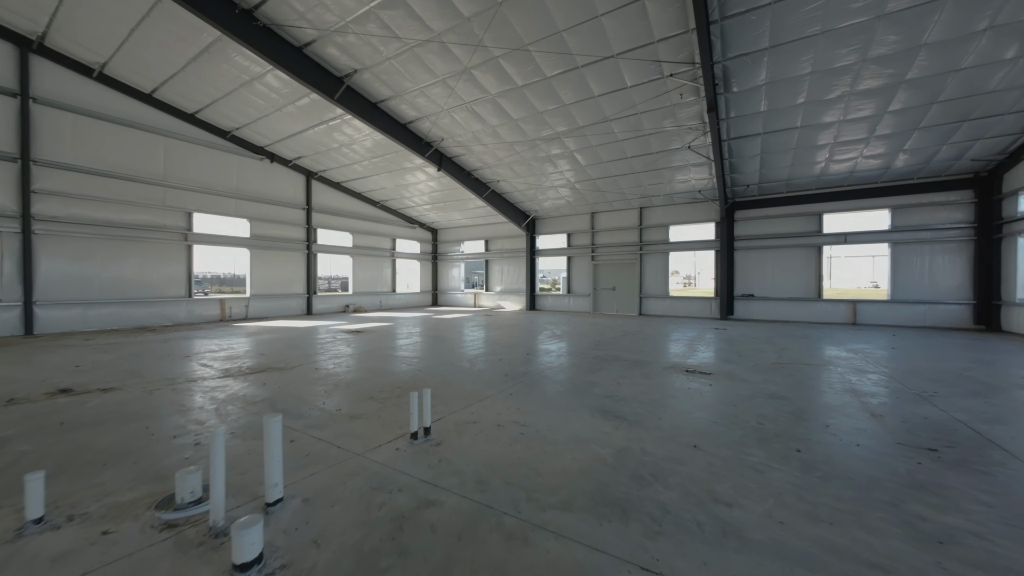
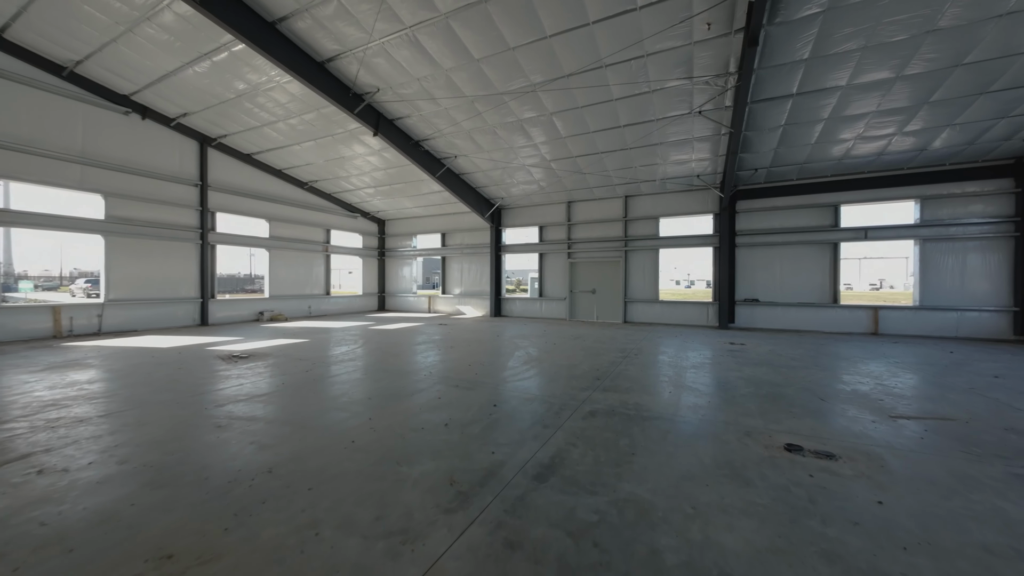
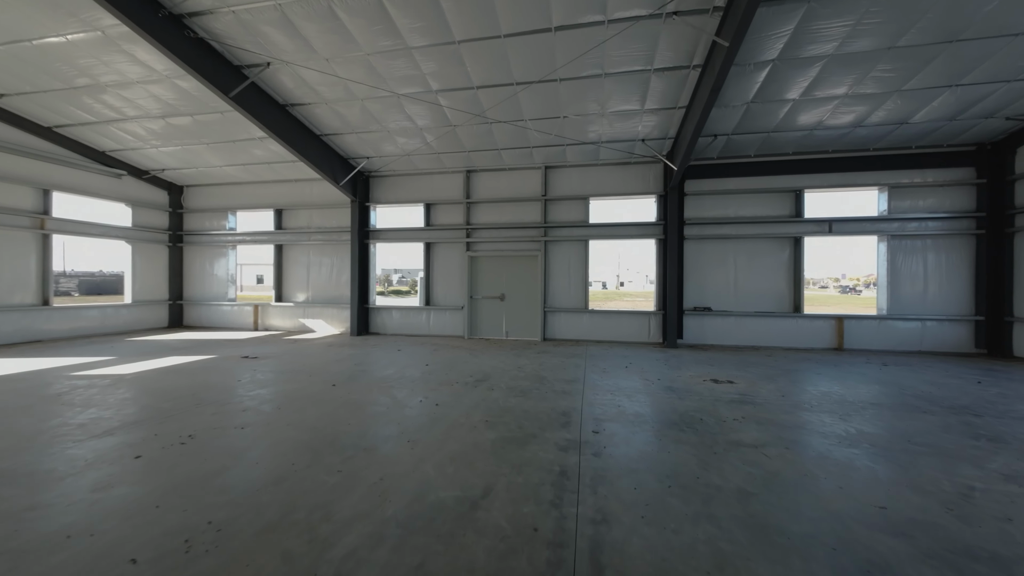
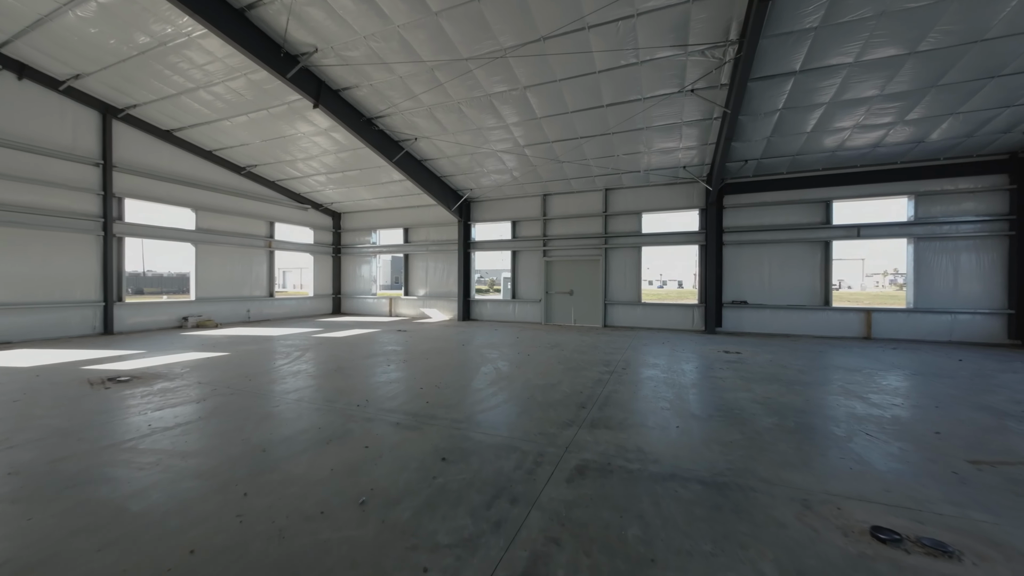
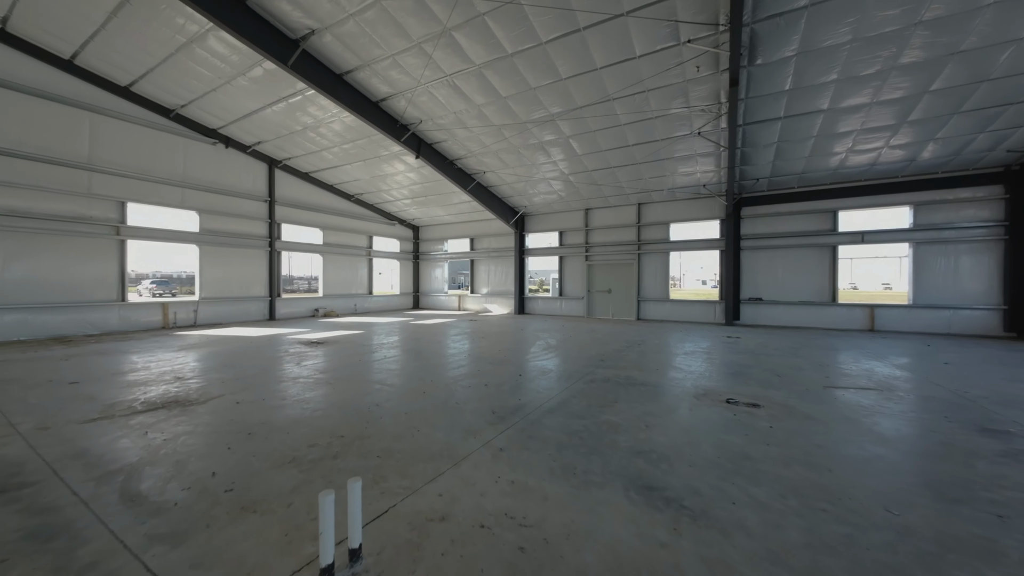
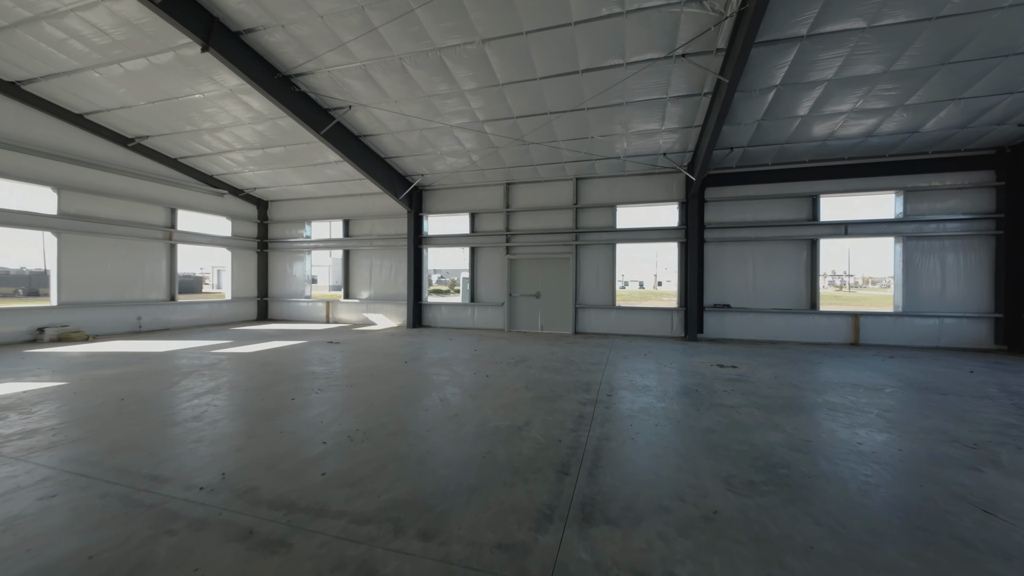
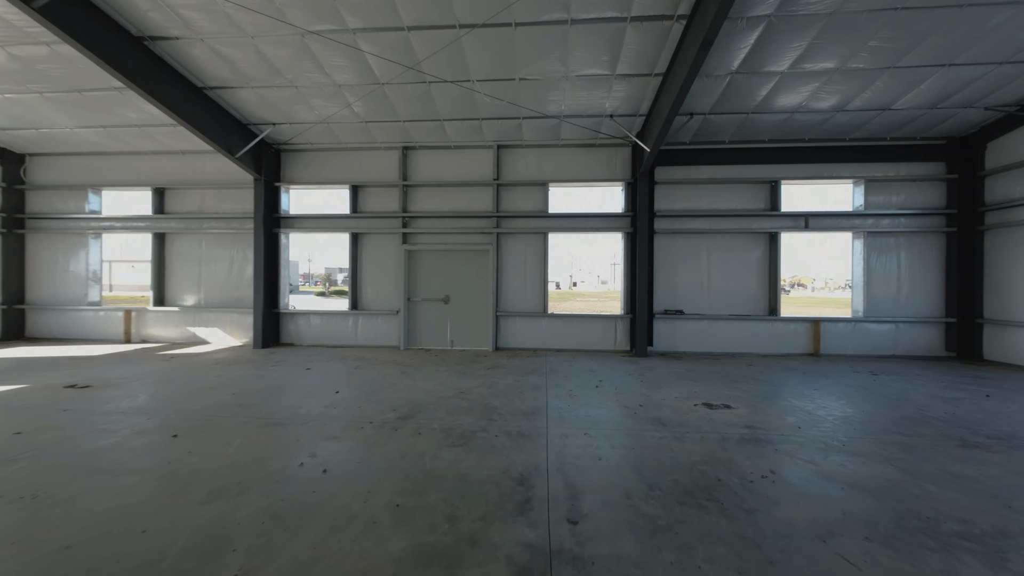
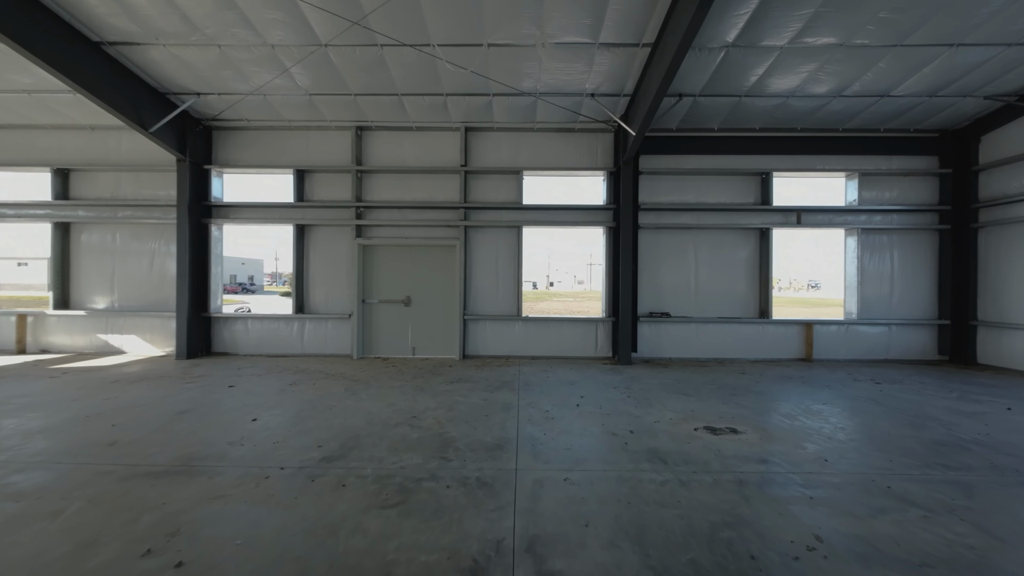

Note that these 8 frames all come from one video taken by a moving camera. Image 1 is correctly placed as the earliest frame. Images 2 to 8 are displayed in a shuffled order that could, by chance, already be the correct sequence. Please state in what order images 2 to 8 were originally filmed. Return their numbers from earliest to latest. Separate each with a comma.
5, 2, 4, 6, 3, 7, 8
